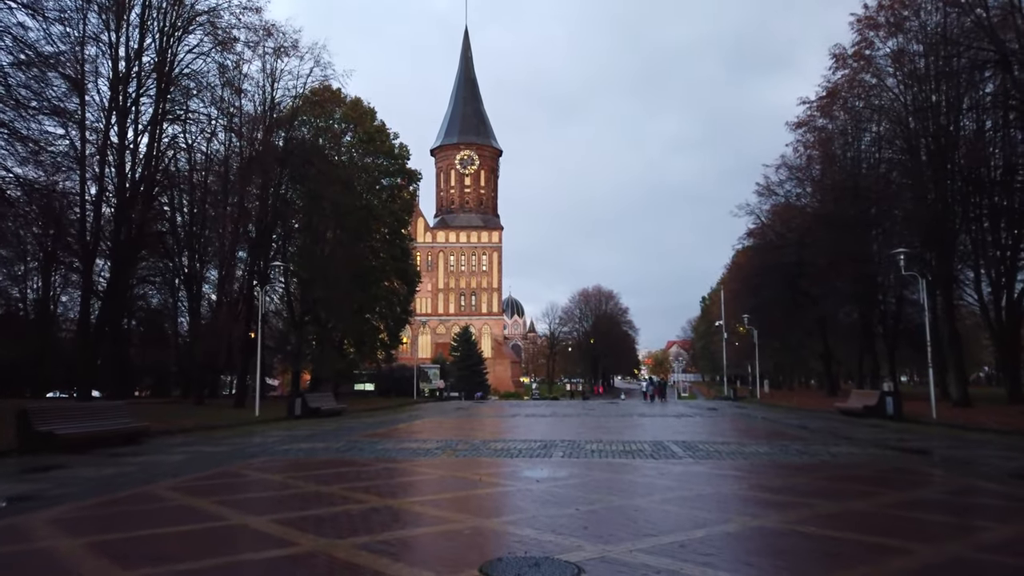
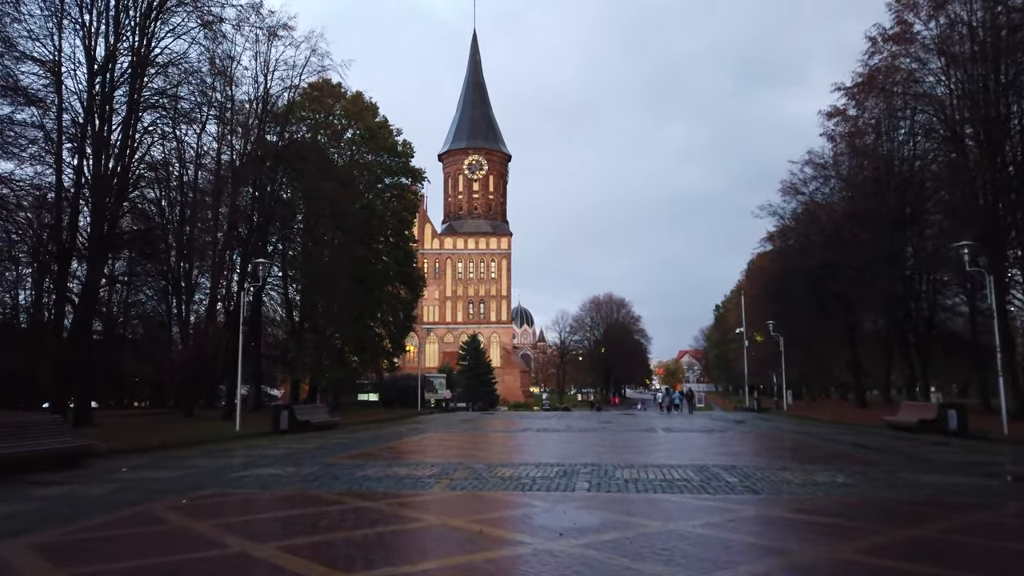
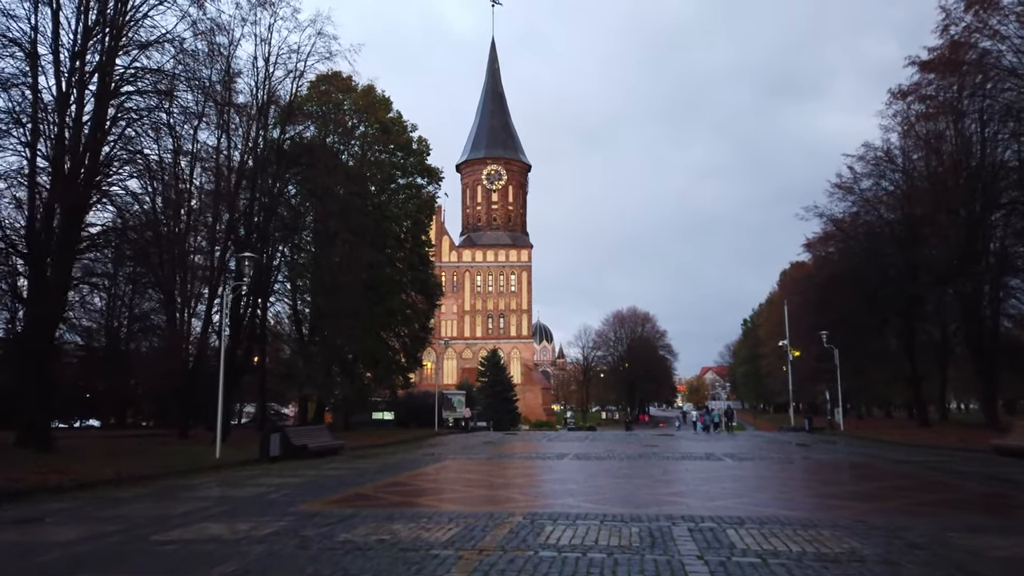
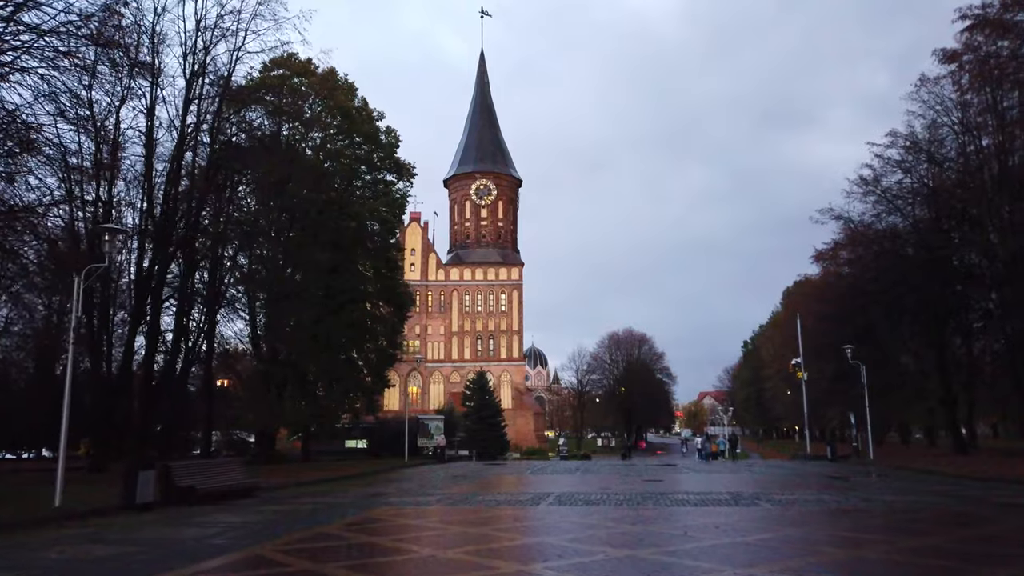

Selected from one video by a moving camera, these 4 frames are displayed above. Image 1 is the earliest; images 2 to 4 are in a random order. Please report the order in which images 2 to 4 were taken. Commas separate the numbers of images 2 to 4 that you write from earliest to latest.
2, 3, 4
